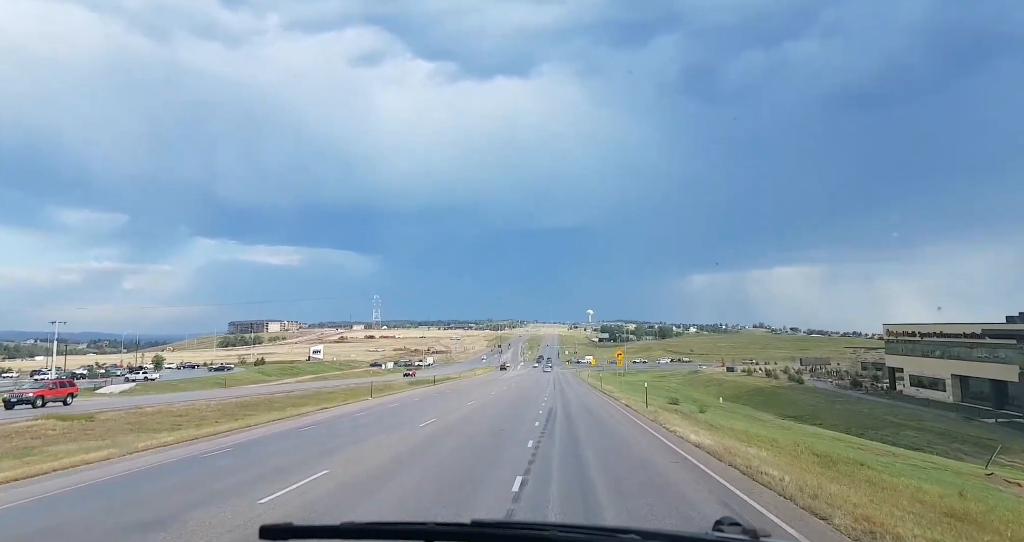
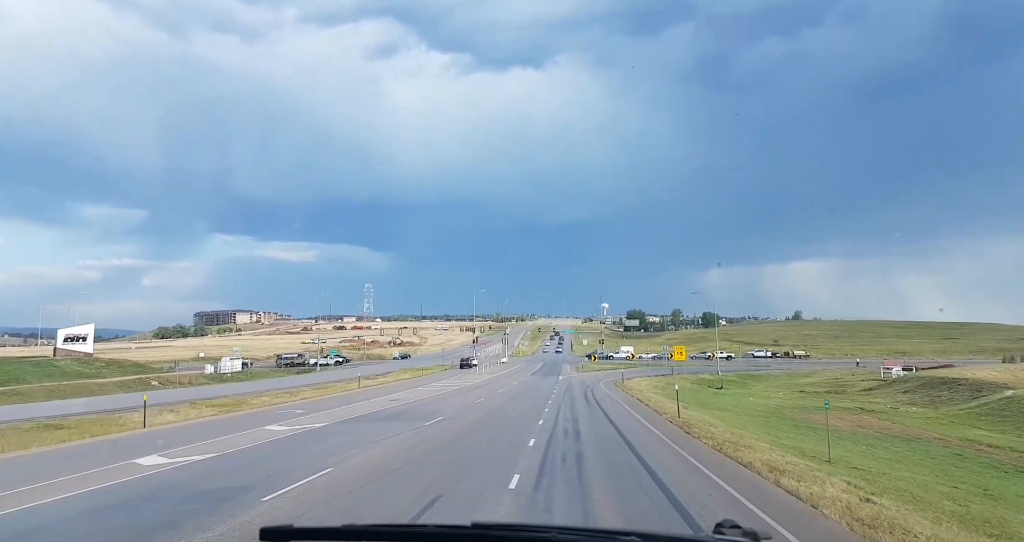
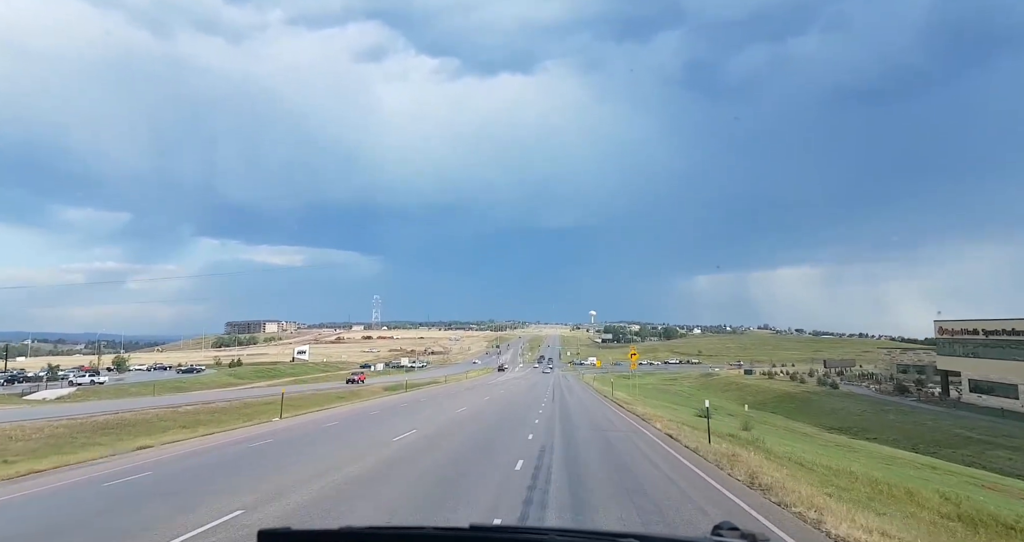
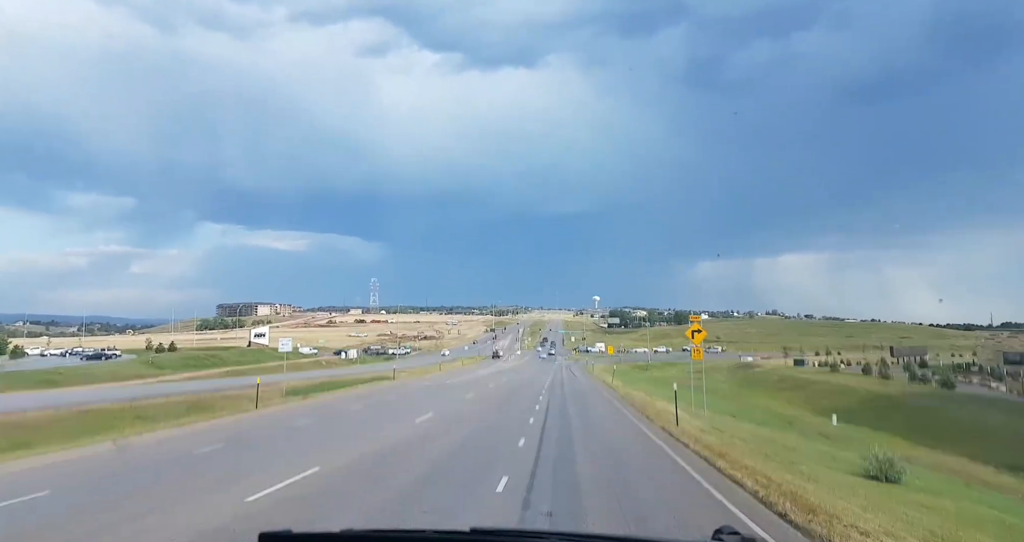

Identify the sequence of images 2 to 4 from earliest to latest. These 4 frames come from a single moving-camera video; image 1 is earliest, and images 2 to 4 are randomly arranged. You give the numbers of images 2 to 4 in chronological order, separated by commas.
3, 4, 2
